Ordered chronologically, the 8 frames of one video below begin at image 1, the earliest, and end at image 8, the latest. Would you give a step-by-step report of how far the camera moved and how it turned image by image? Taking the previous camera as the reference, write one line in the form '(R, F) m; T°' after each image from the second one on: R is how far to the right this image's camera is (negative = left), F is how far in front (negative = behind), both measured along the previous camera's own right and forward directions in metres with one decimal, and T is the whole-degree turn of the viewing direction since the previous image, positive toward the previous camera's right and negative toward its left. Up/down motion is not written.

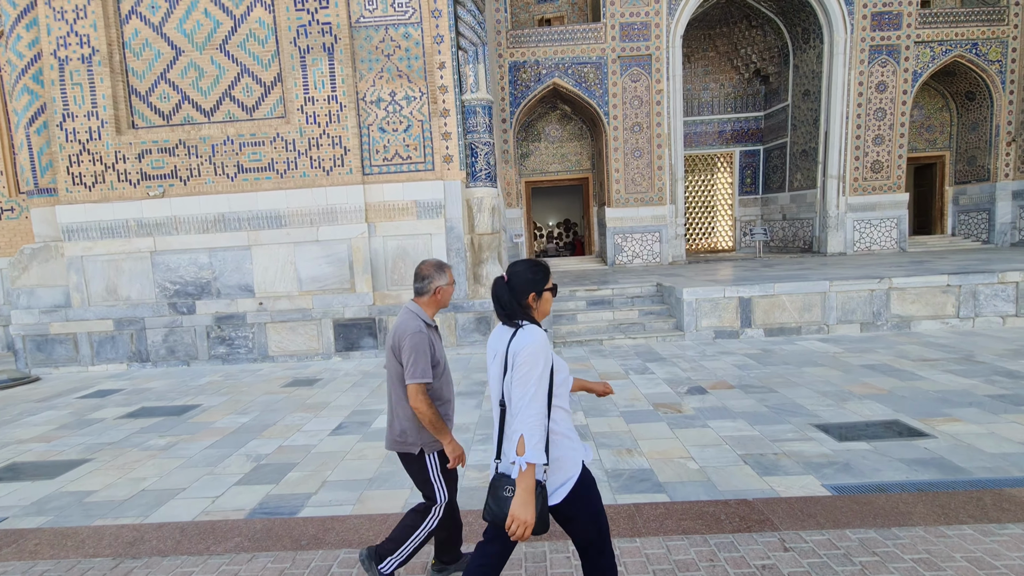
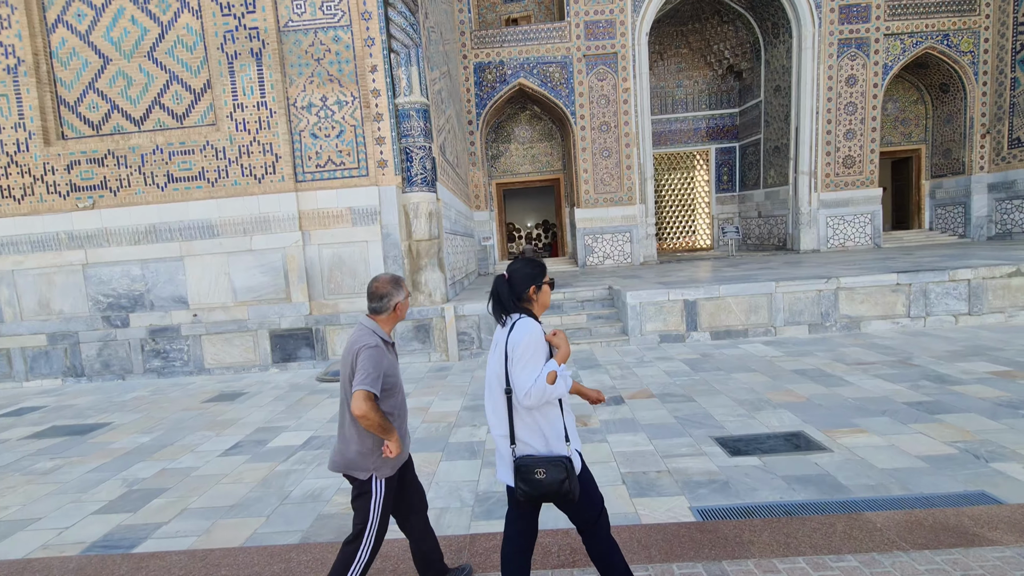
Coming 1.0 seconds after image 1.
(+0.7, +0.1) m; 0°
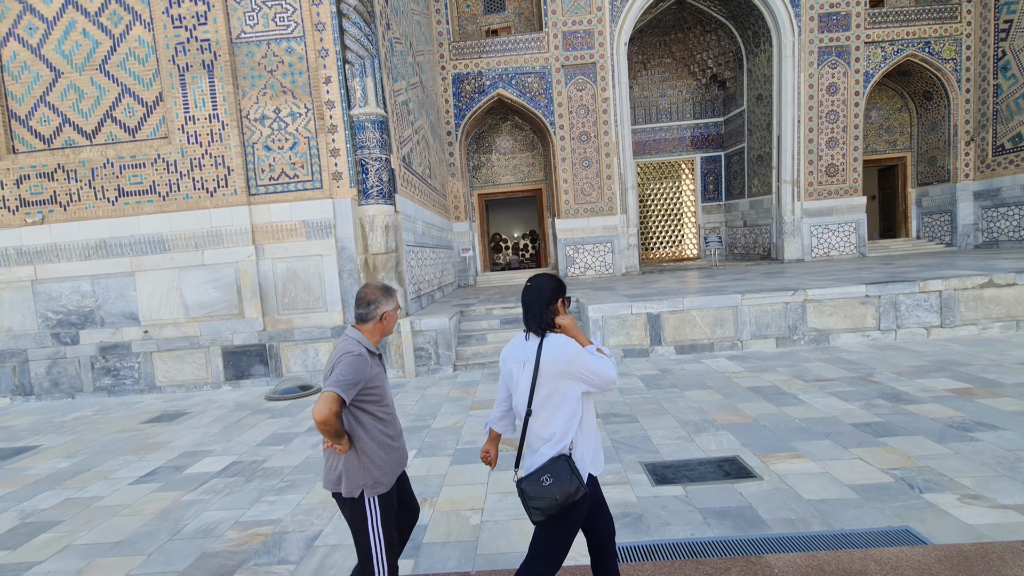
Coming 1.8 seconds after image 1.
(+0.4, +0.1) m; 0°
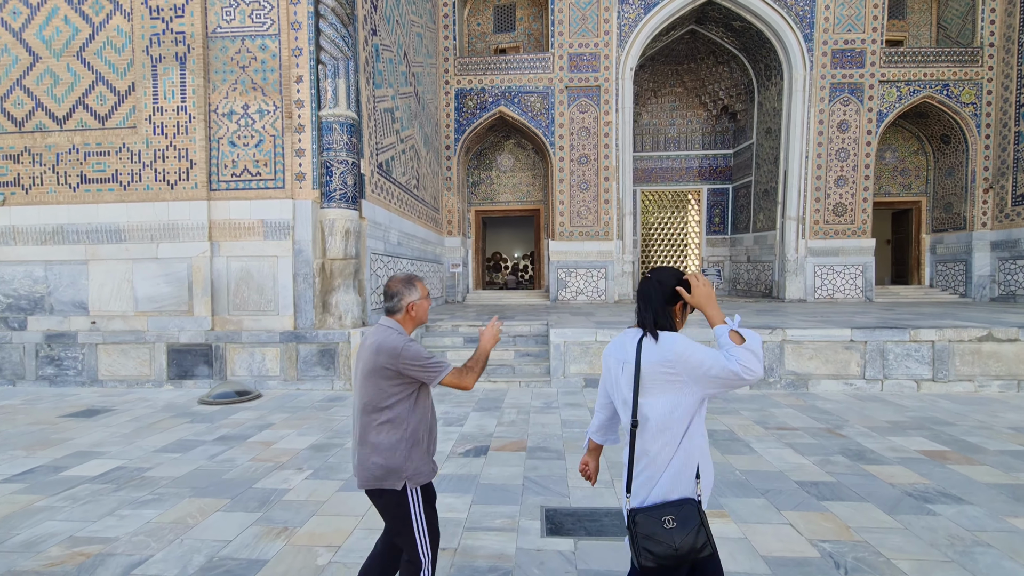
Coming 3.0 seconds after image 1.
(+0.5, +0.3) m; -2°
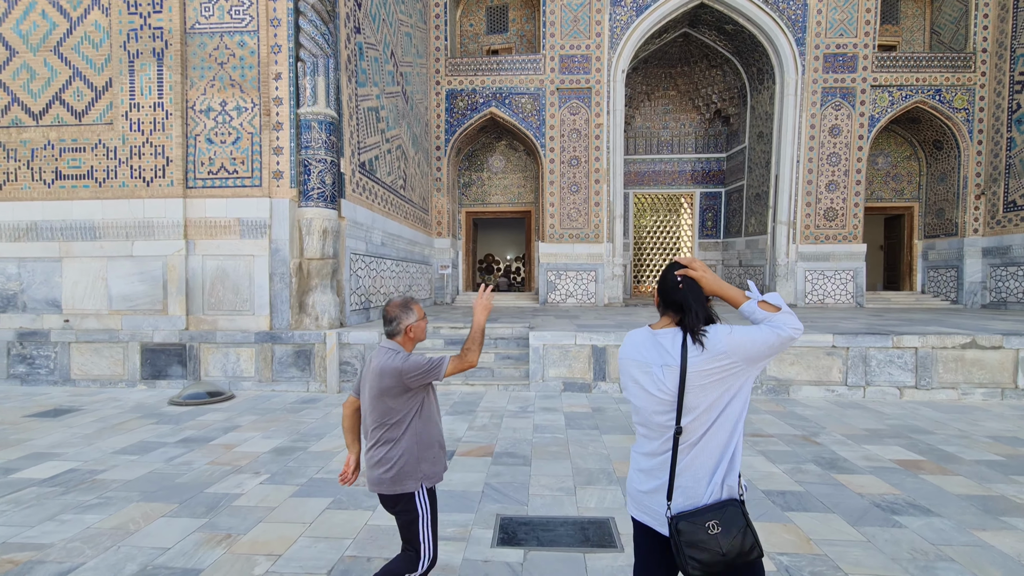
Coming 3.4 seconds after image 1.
(+0.2, +0.1) m; 0°
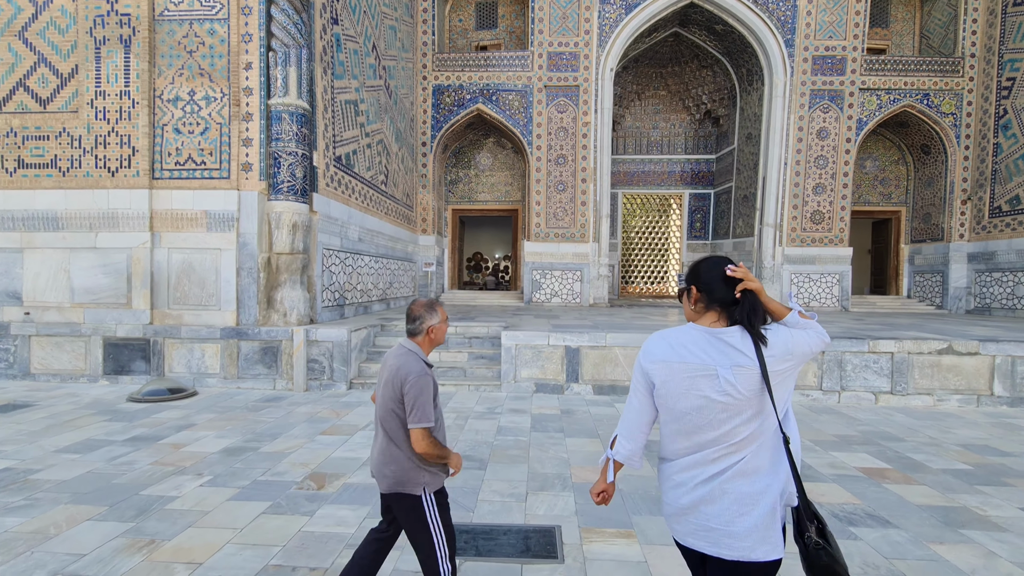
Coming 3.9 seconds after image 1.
(+0.2, +0.1) m; +1°
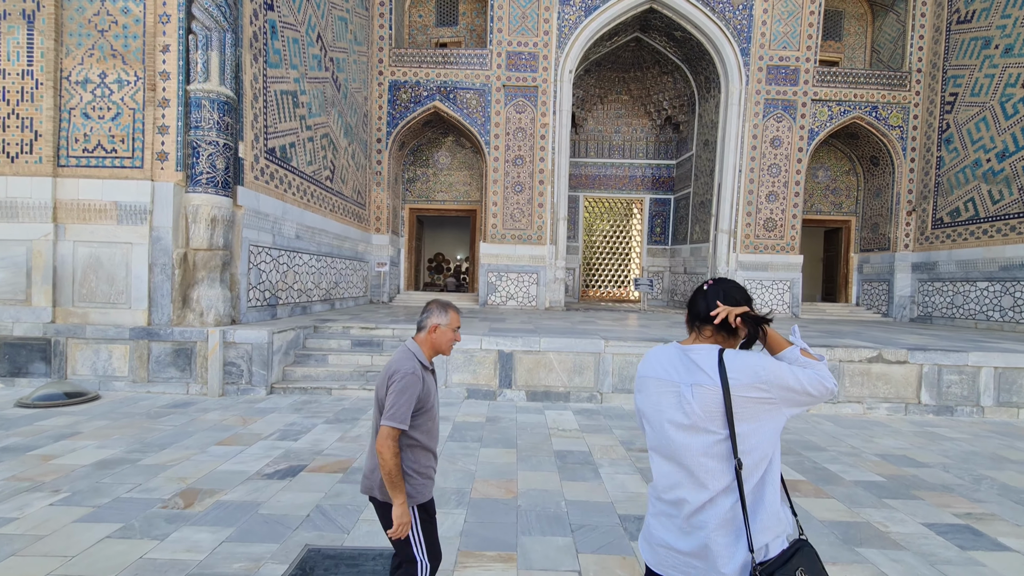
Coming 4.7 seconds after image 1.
(+0.4, +0.1) m; +3°
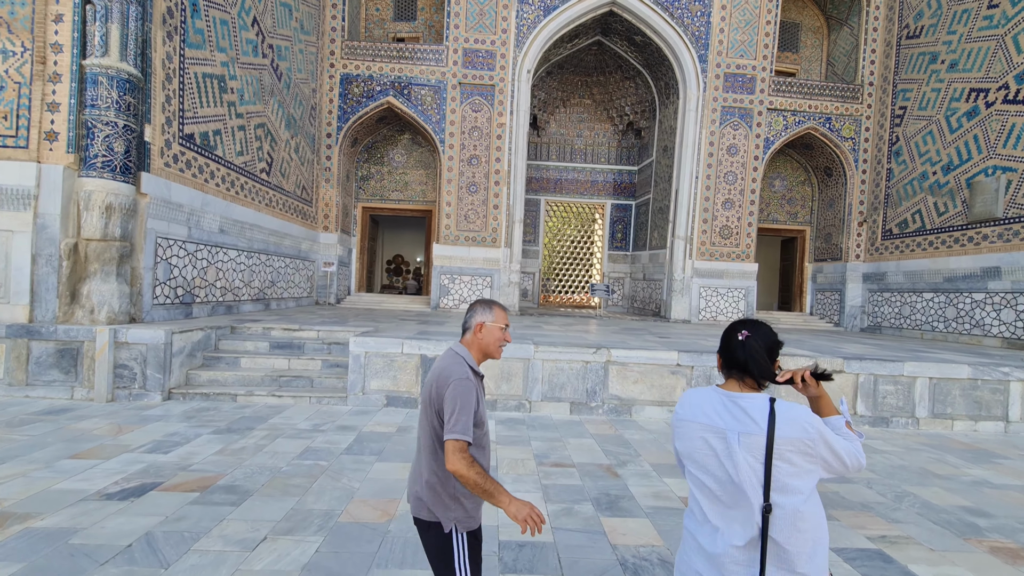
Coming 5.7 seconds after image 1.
(+0.4, +0.2) m; +3°
